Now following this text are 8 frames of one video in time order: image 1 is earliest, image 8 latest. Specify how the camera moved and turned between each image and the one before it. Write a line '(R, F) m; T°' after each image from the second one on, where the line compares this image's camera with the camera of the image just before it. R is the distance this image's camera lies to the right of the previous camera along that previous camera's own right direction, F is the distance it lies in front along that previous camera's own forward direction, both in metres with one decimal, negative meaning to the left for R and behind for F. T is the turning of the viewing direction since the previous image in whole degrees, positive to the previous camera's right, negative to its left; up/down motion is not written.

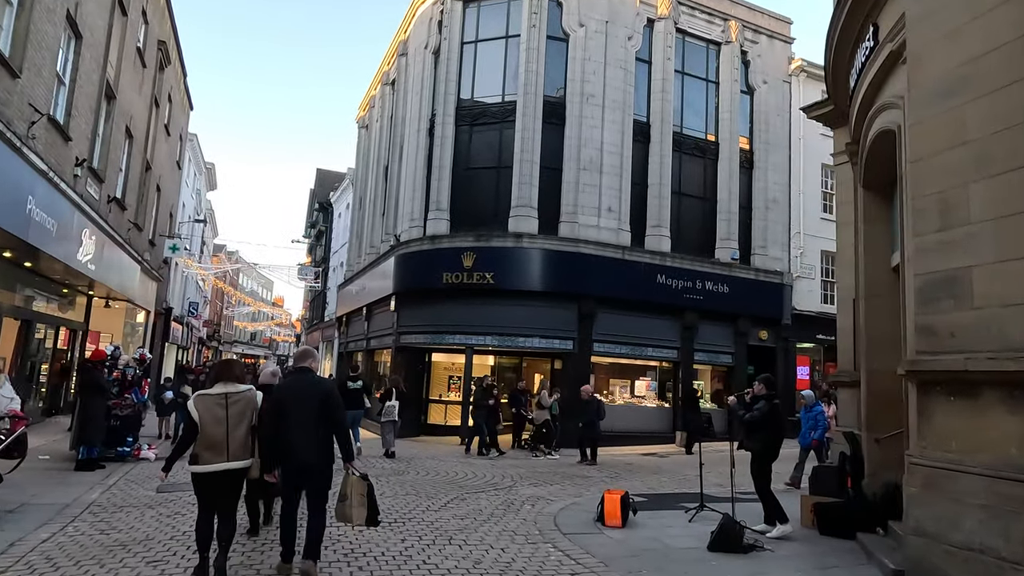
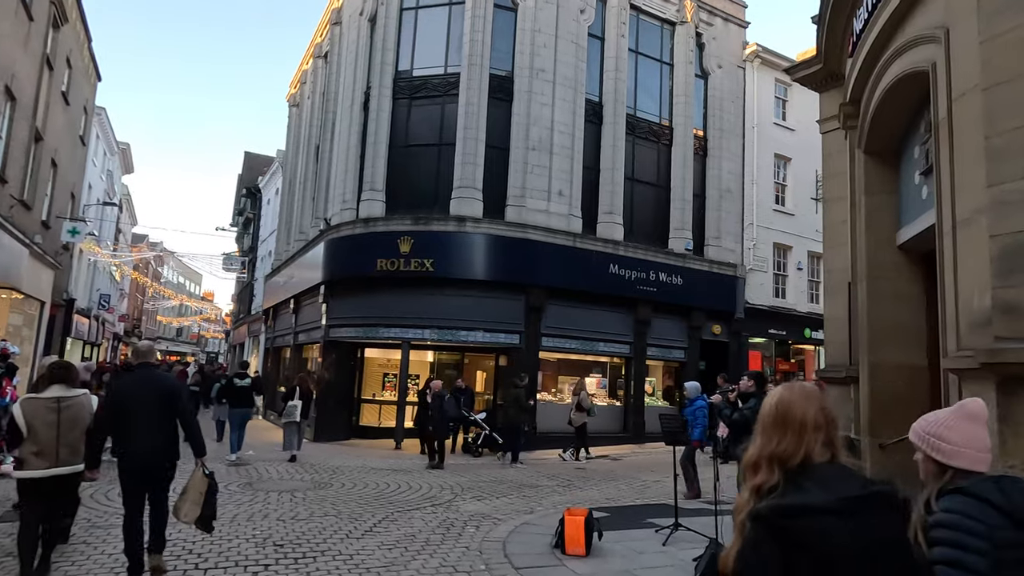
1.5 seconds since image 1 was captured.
(0.0, +1.4) m; +5°
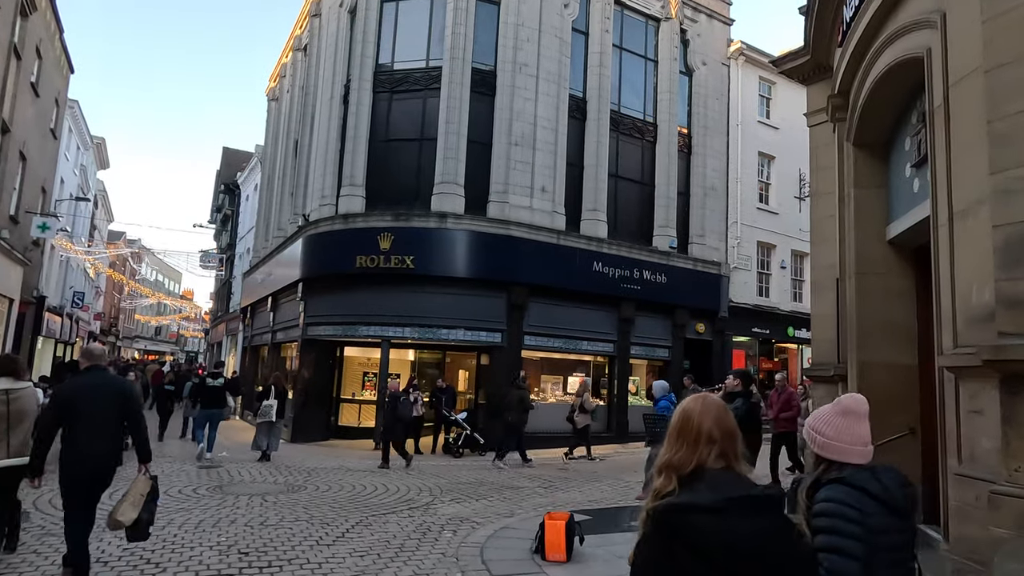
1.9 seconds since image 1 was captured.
(0.0, +0.3) m; +1°
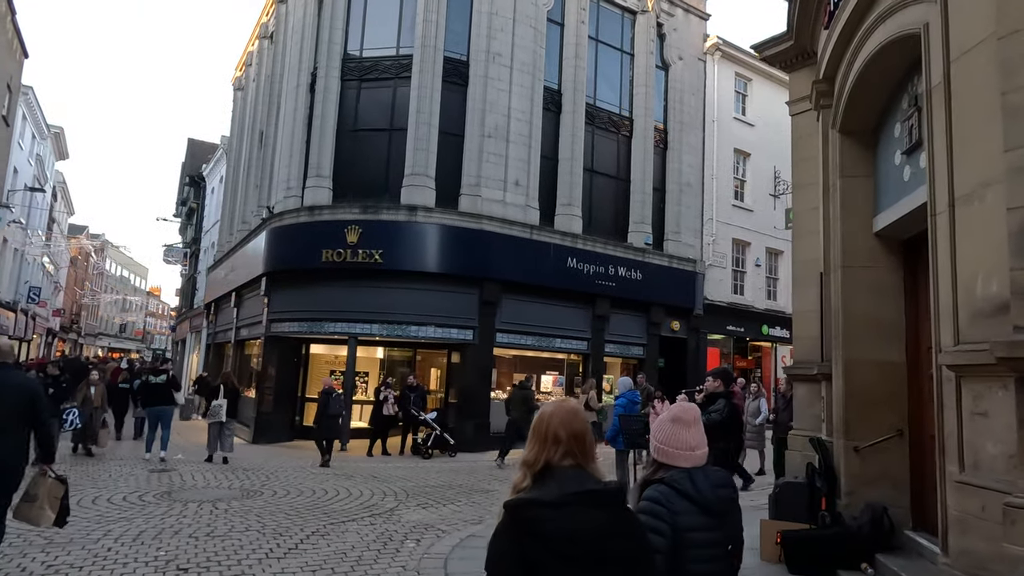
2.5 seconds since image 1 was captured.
(+0.1, +0.4) m; +2°
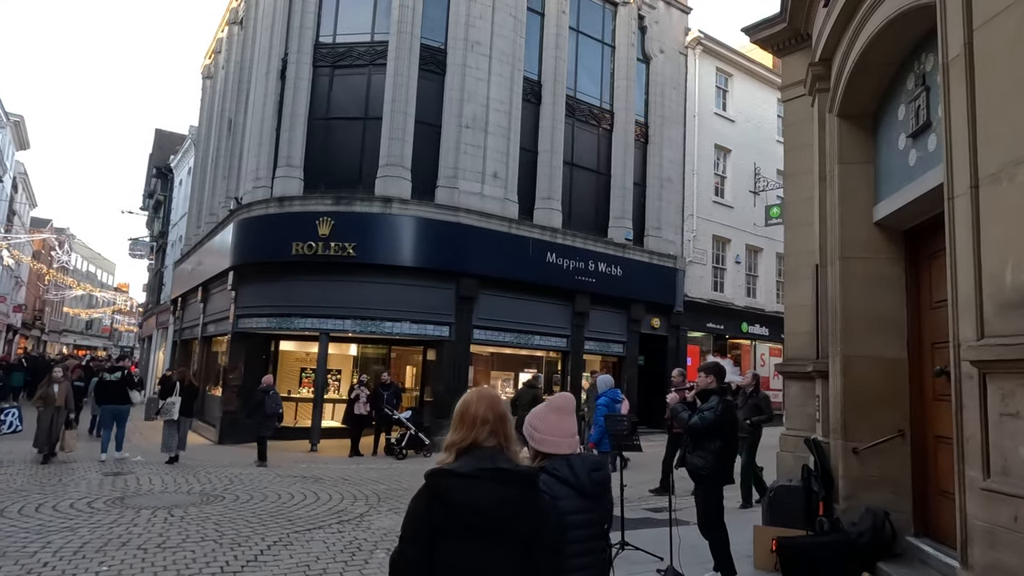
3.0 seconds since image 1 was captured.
(0.0, +0.4) m; +2°
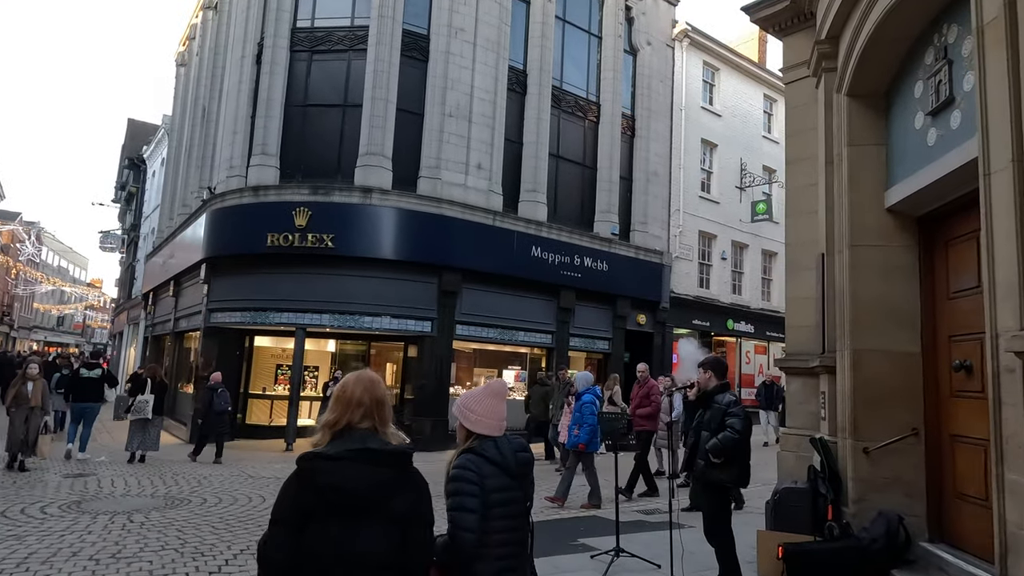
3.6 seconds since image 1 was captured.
(-0.1, +0.4) m; +2°
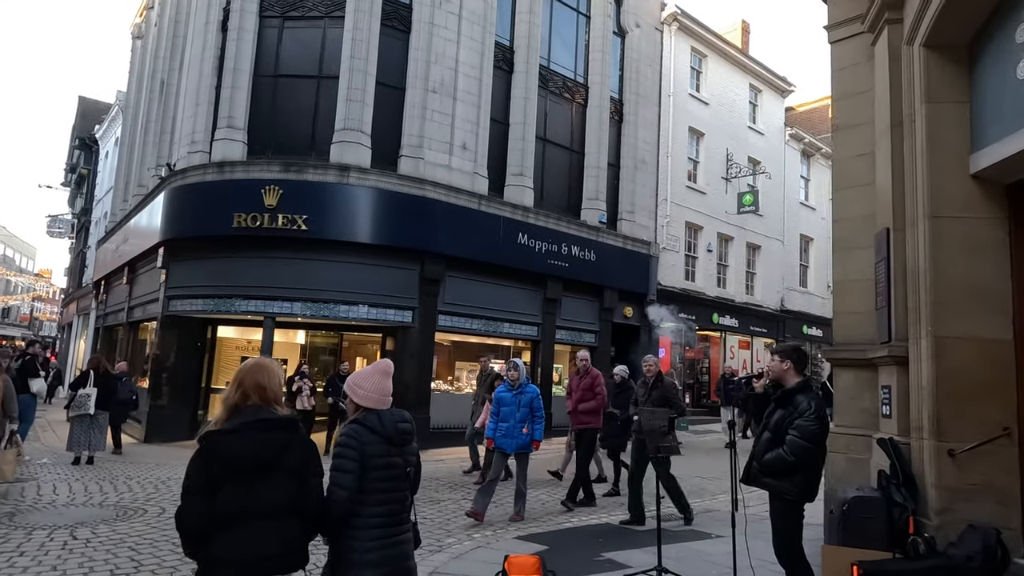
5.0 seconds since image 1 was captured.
(-0.4, +0.9) m; +3°
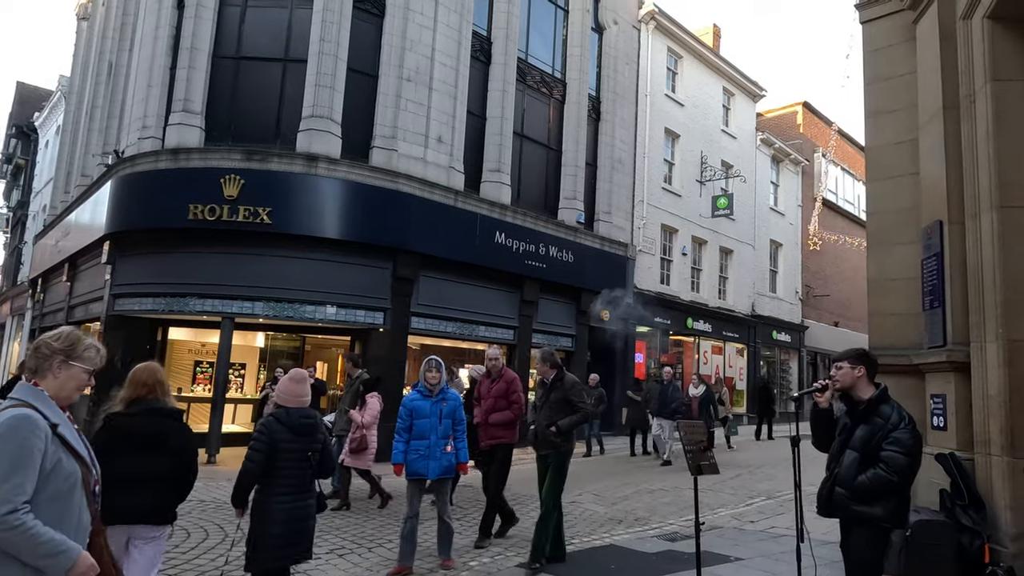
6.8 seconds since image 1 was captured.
(-0.4, +0.7) m; +4°
